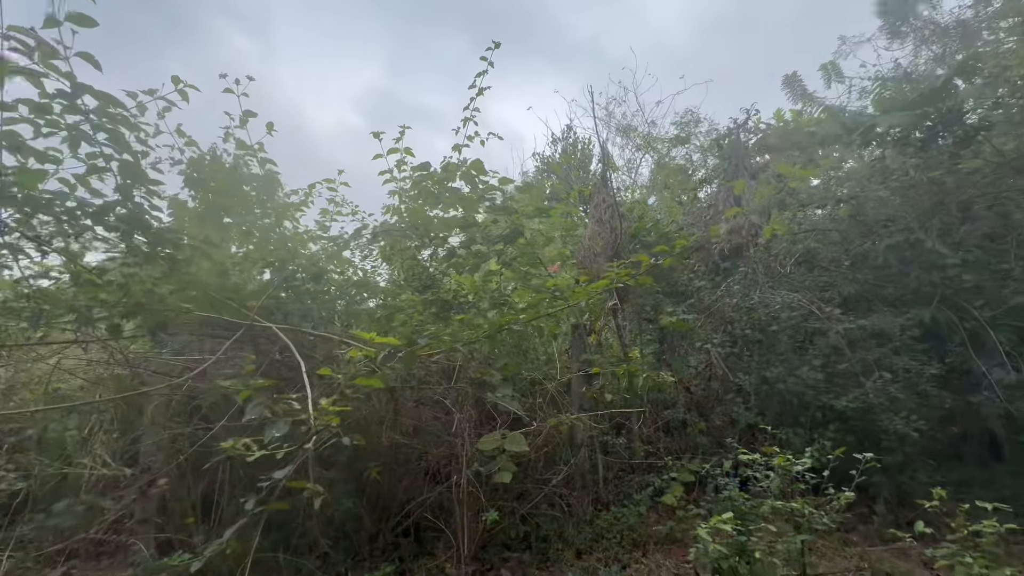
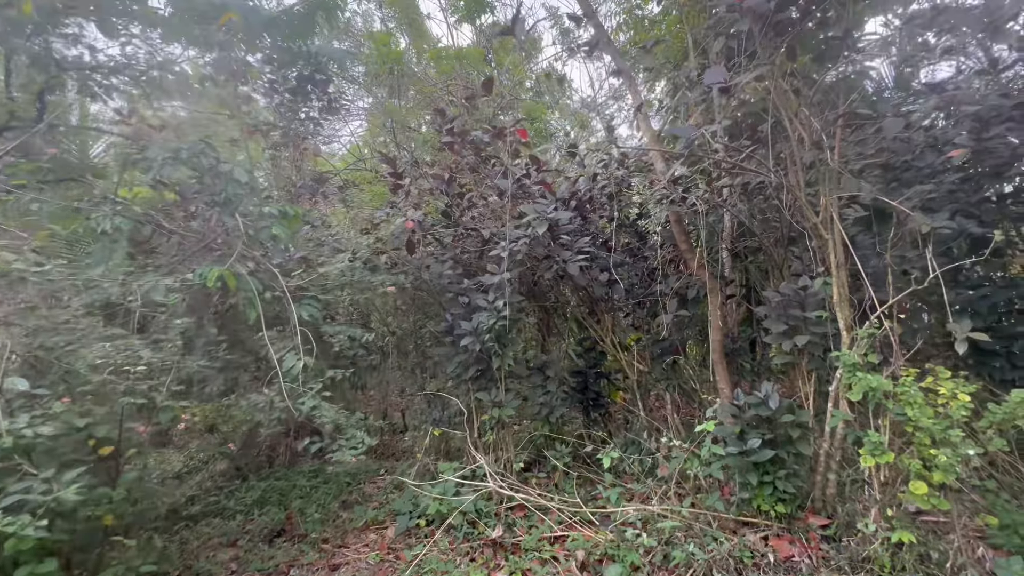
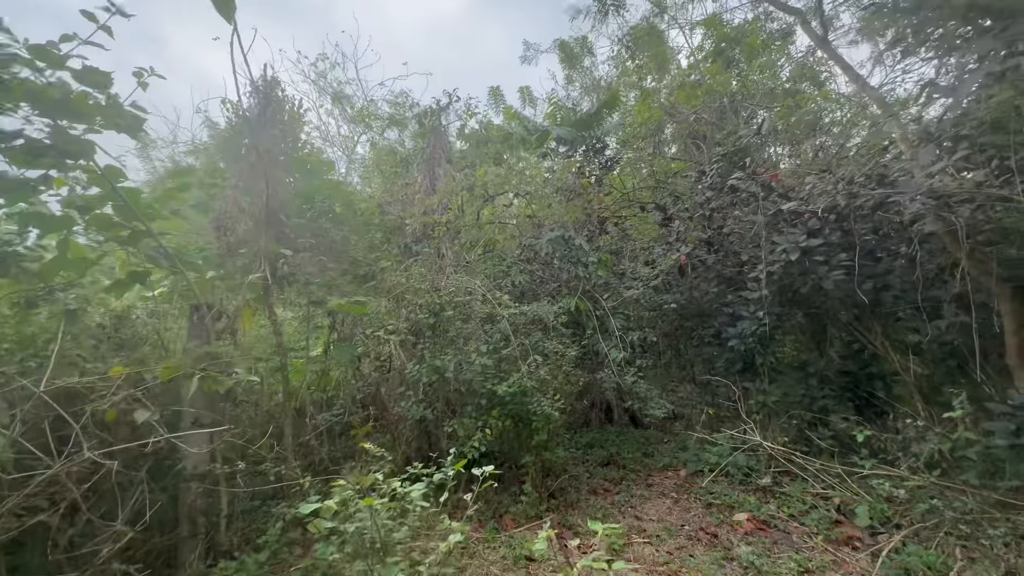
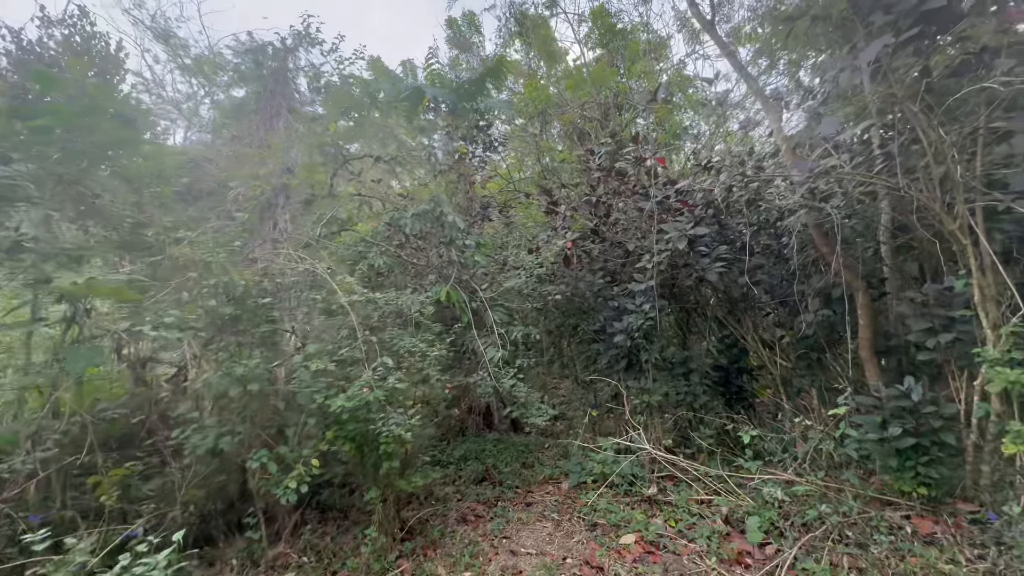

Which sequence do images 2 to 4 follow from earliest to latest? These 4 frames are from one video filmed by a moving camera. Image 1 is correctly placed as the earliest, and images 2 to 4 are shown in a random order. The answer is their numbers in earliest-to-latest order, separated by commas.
3, 4, 2
